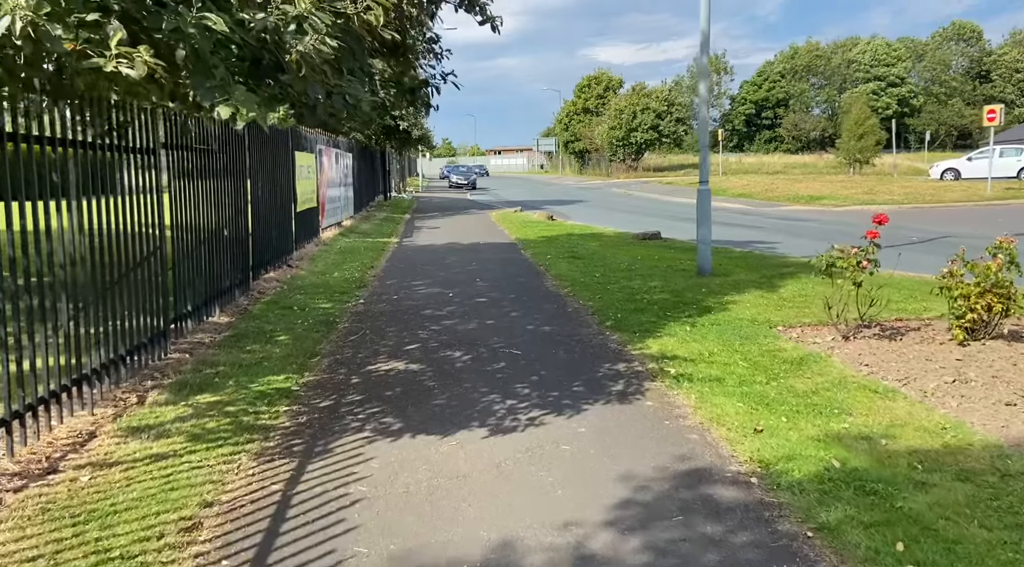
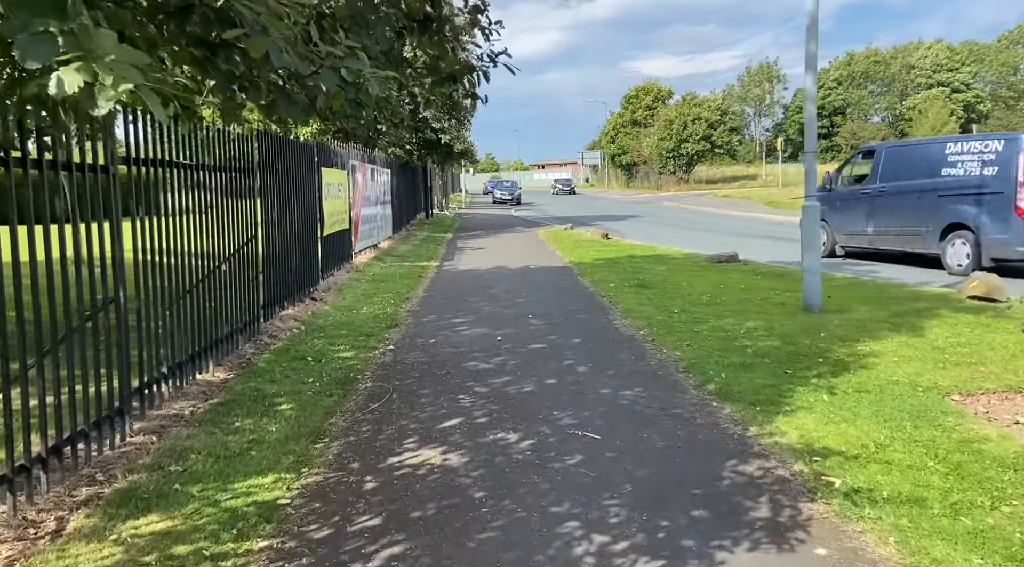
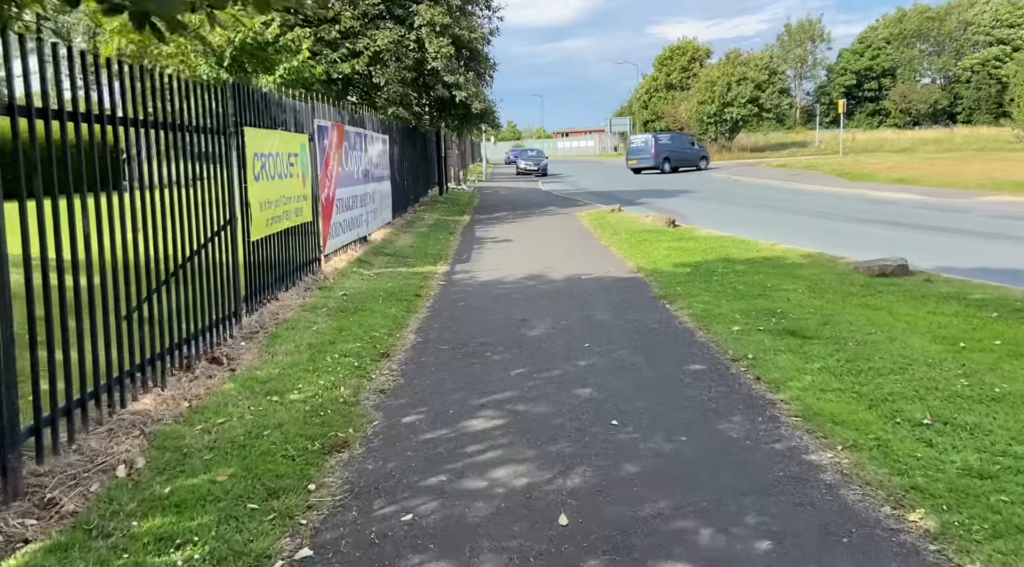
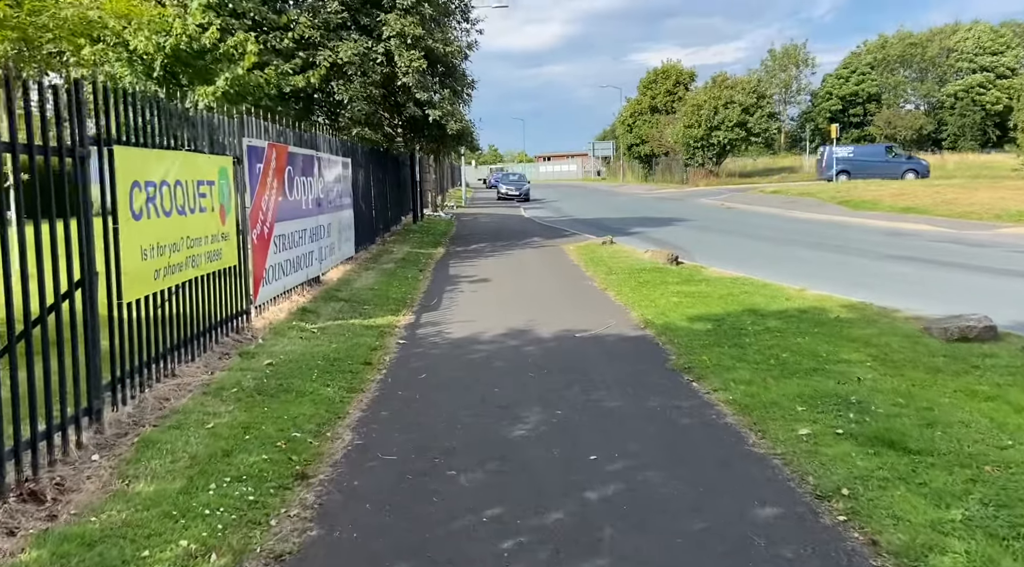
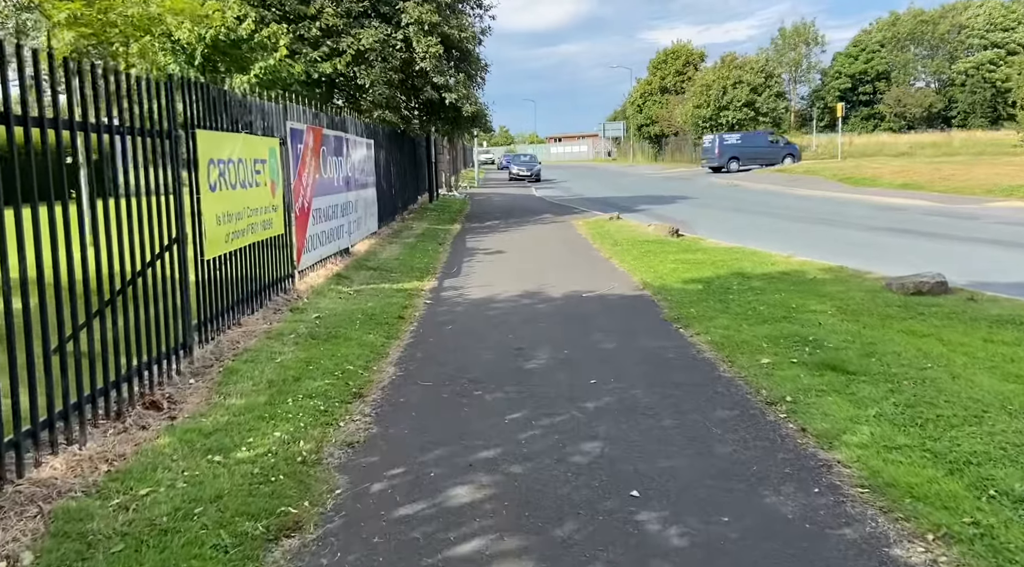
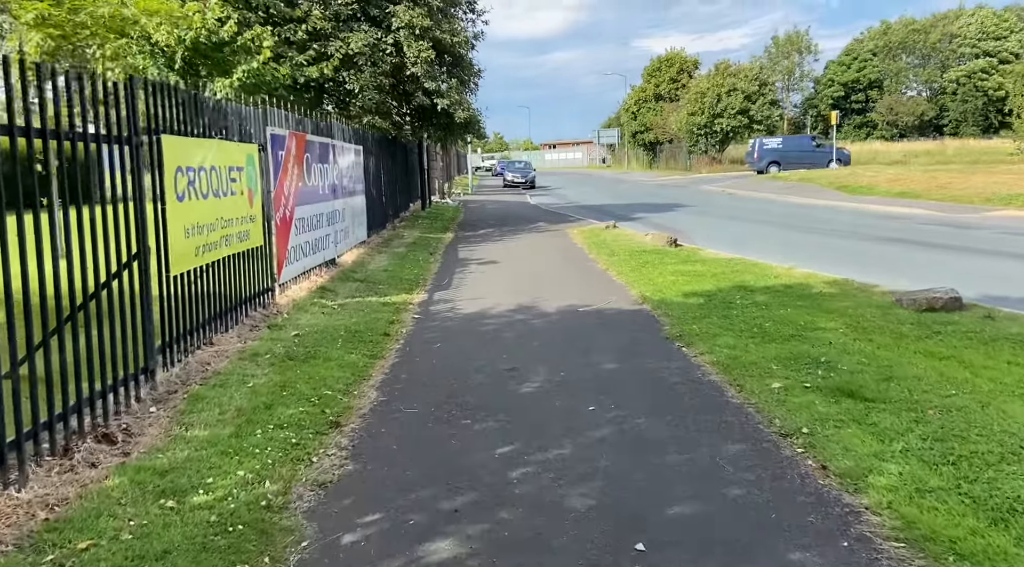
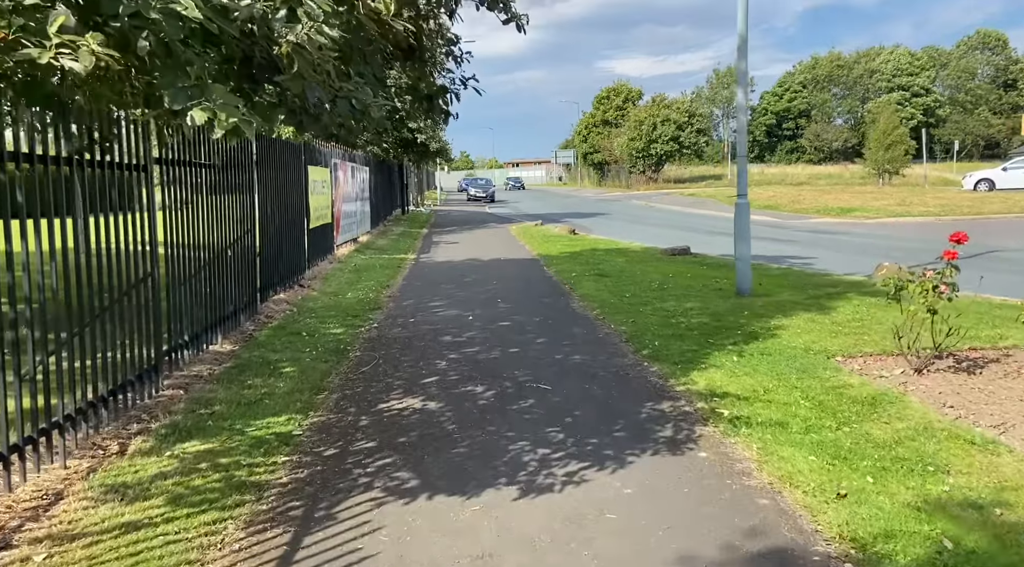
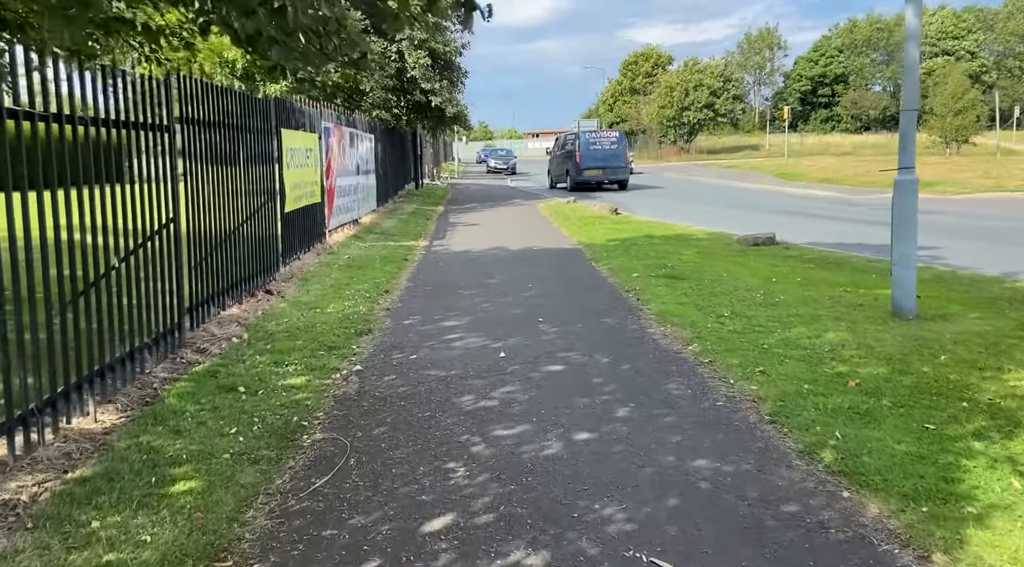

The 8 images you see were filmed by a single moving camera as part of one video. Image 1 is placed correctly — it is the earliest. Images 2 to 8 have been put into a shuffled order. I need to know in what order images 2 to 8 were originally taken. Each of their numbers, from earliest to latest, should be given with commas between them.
7, 2, 8, 3, 5, 6, 4
